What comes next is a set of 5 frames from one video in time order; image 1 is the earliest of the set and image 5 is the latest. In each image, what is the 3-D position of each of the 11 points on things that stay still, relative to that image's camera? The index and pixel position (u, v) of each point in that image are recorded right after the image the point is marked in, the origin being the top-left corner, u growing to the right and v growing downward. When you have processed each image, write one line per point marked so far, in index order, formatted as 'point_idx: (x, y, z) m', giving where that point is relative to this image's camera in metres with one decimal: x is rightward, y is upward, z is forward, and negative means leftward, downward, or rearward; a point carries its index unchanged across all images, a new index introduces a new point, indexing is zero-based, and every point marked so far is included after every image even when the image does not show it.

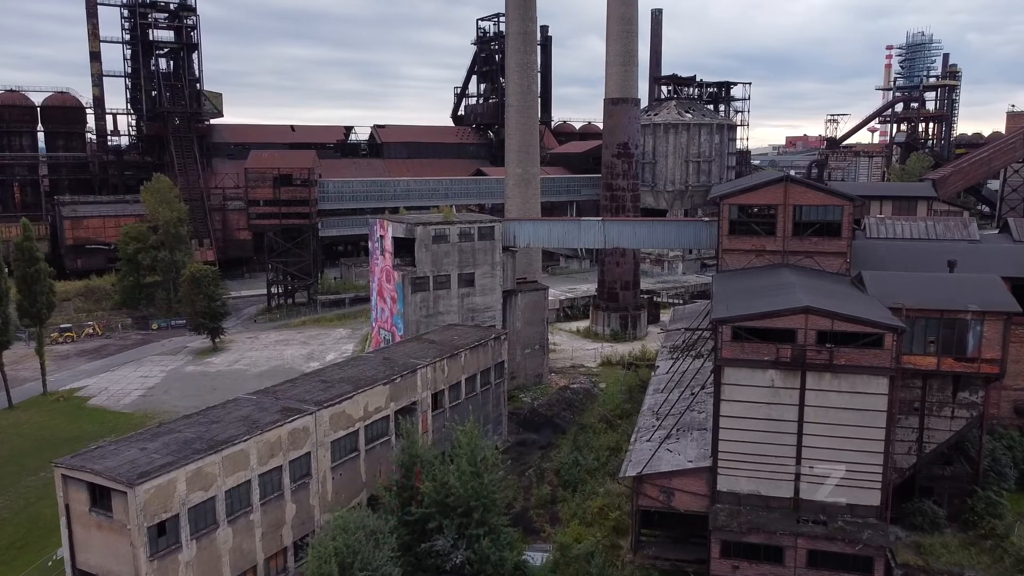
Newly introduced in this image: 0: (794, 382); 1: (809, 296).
0: (+7.2, -2.4, +18.4) m
1: (+8.1, -0.2, +19.7) m
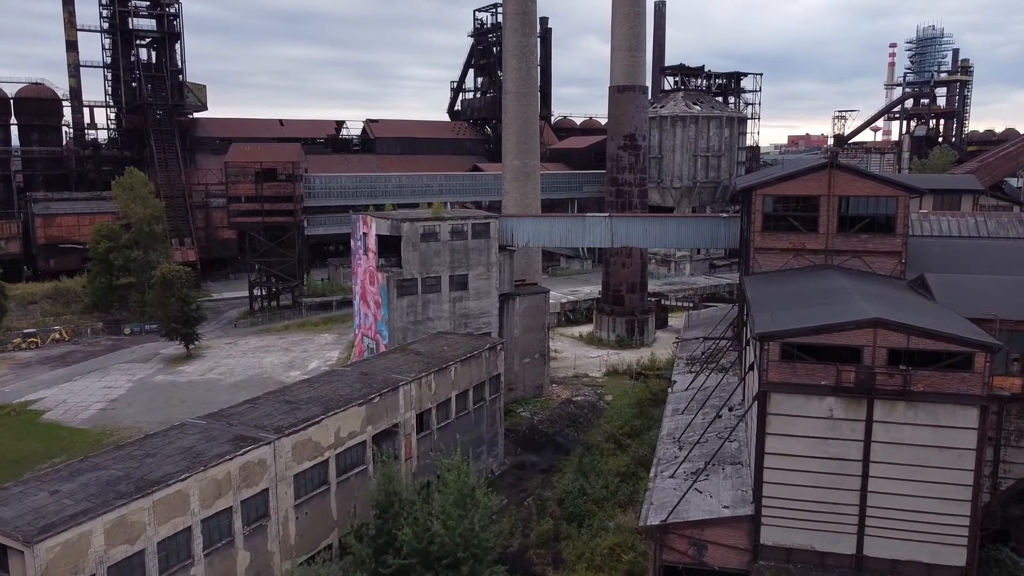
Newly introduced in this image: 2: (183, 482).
0: (+7.1, -2.6, +14.8) m
1: (+8.0, -0.3, +16.2) m
2: (-7.6, -4.5, +16.7) m
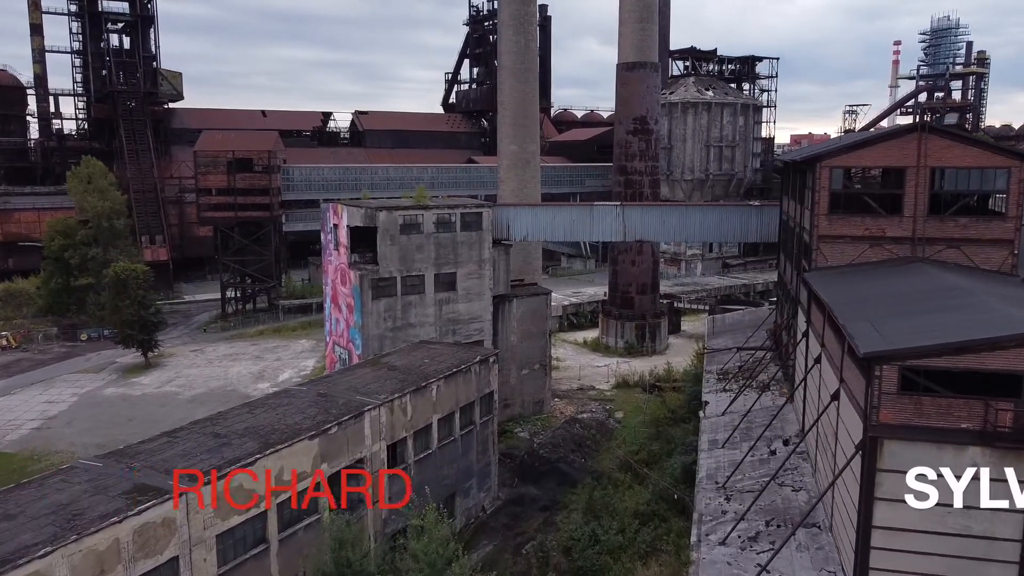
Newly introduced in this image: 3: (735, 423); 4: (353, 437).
0: (+7.0, -2.5, +10.1) m
1: (+7.9, -0.3, +11.4) m
2: (-7.7, -4.5, +11.9) m
3: (+5.8, -3.5, +18.9) m
4: (-4.0, -3.8, +18.2) m
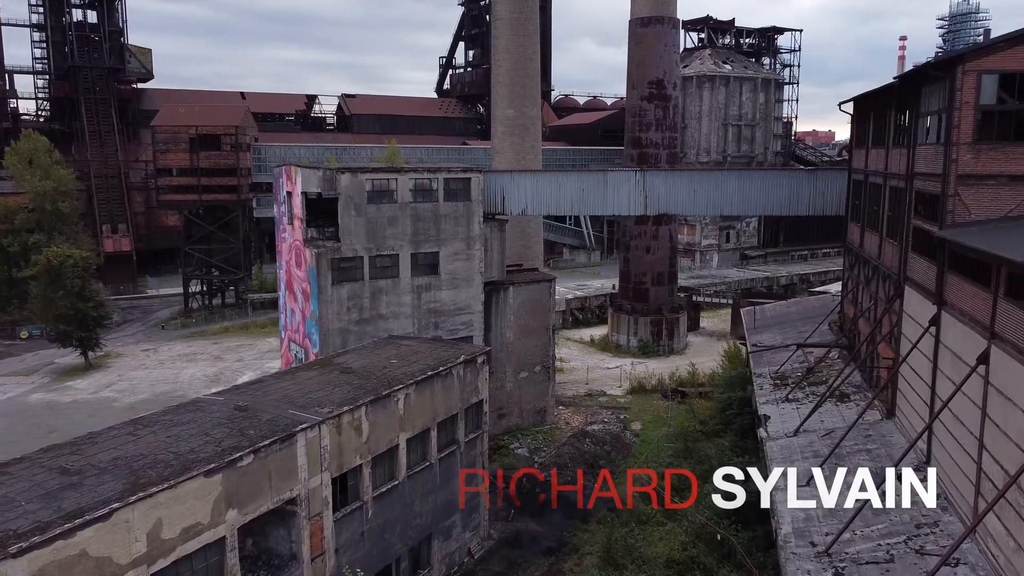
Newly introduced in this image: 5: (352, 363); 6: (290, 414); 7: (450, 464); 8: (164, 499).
0: (+6.9, -2.0, +4.7) m
1: (+7.8, +0.2, +6.0) m
2: (-7.8, -3.9, +6.5) m
3: (+5.7, -3.0, +13.5) m
4: (-4.1, -3.2, +12.8) m
5: (-3.8, -1.8, +17.3) m
6: (-4.3, -2.4, +13.9) m
7: (-1.5, -4.3, +17.6) m
8: (-5.2, -3.2, +10.9) m
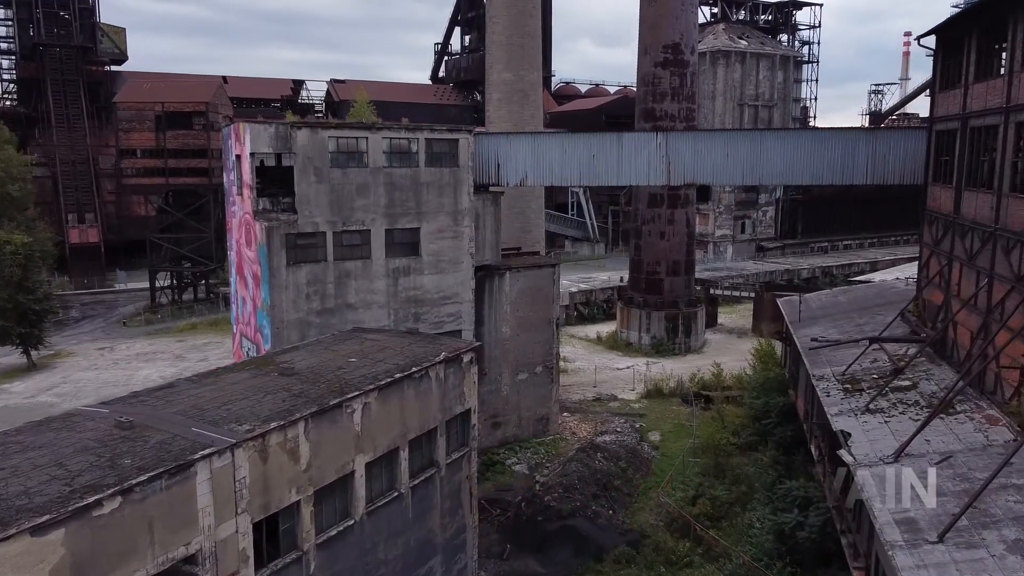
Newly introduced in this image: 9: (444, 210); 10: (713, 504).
0: (+6.8, -1.5, +0.7) m
1: (+7.7, +0.7, +2.0) m
2: (-7.9, -3.4, +2.5) m
3: (+5.6, -2.5, +9.5) m
4: (-4.2, -2.8, +8.8) m
5: (-3.9, -1.4, +13.3) m
6: (-4.3, -2.0, +9.9) m
7: (-1.6, -3.8, +13.6) m
8: (-5.3, -2.7, +6.9) m
9: (-1.8, +2.1, +19.4) m
10: (+4.9, -5.2, +17.3) m
